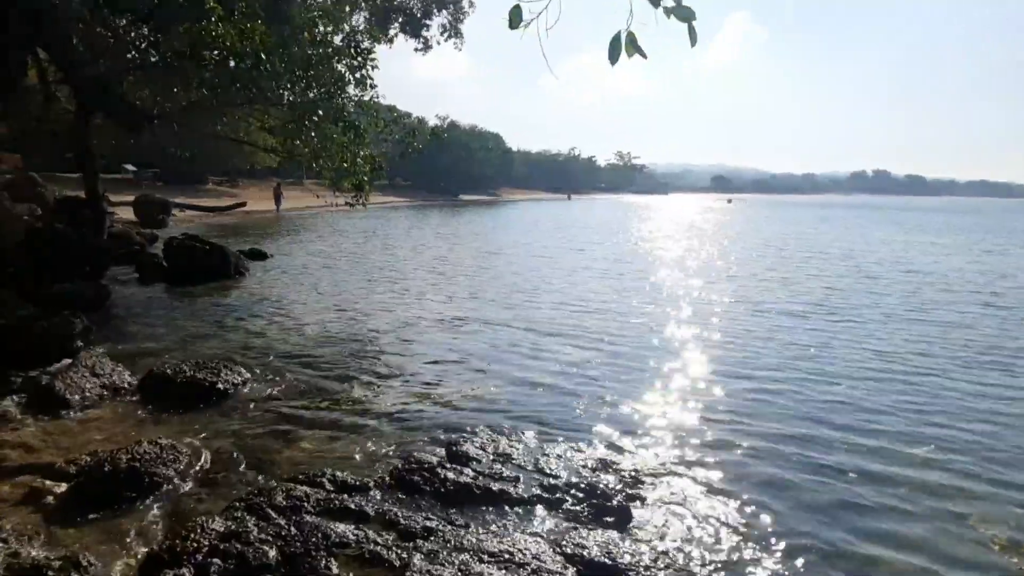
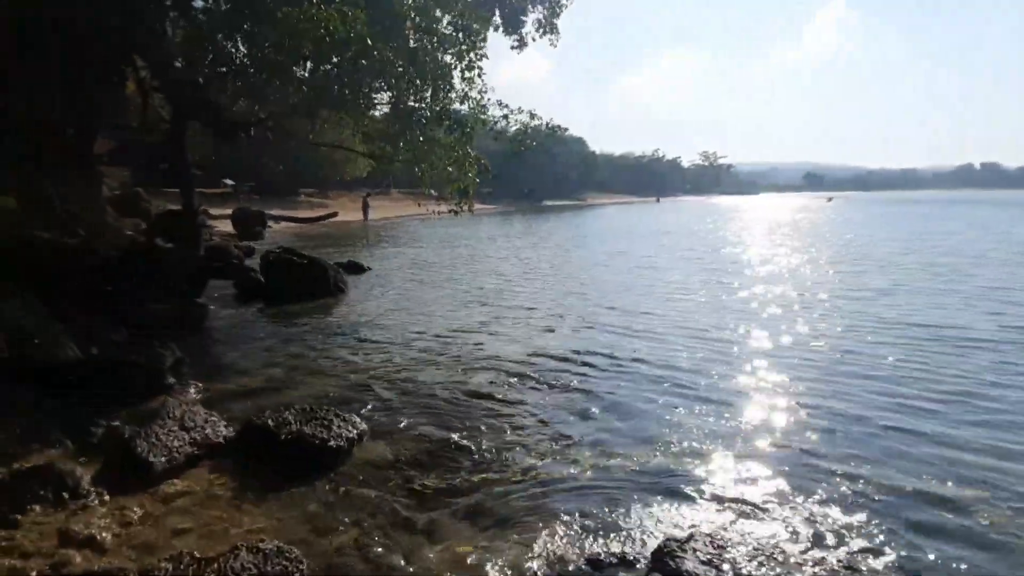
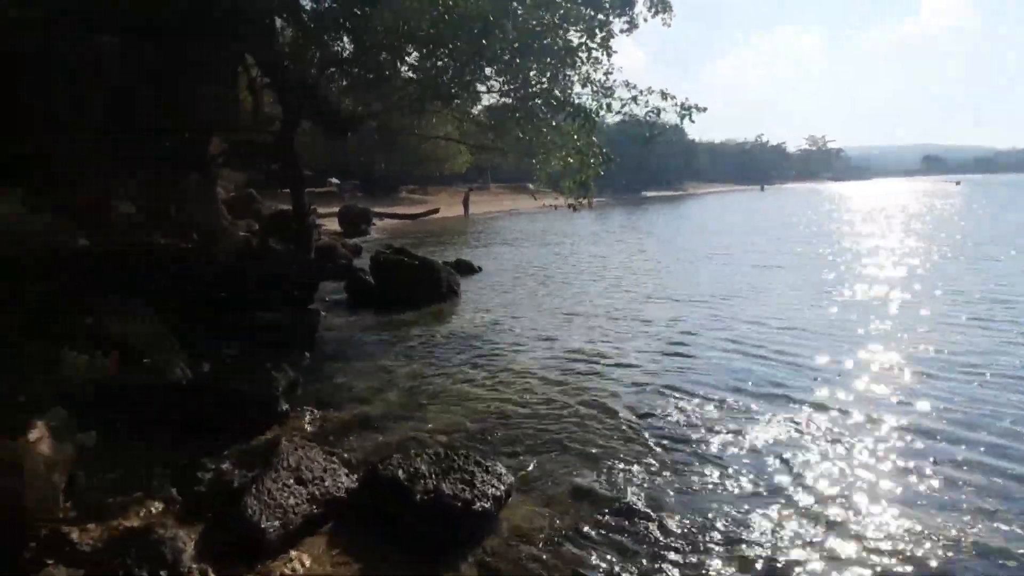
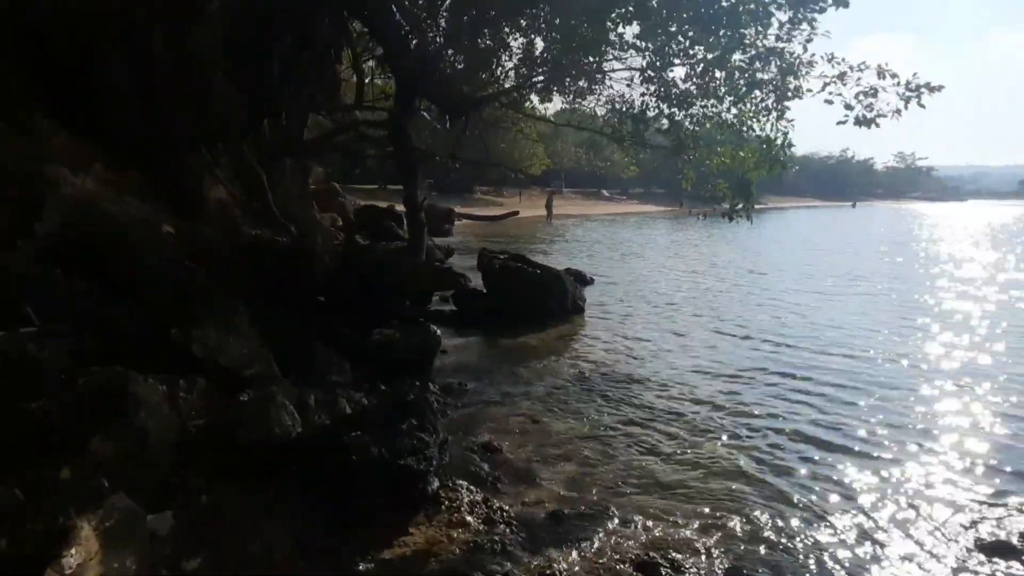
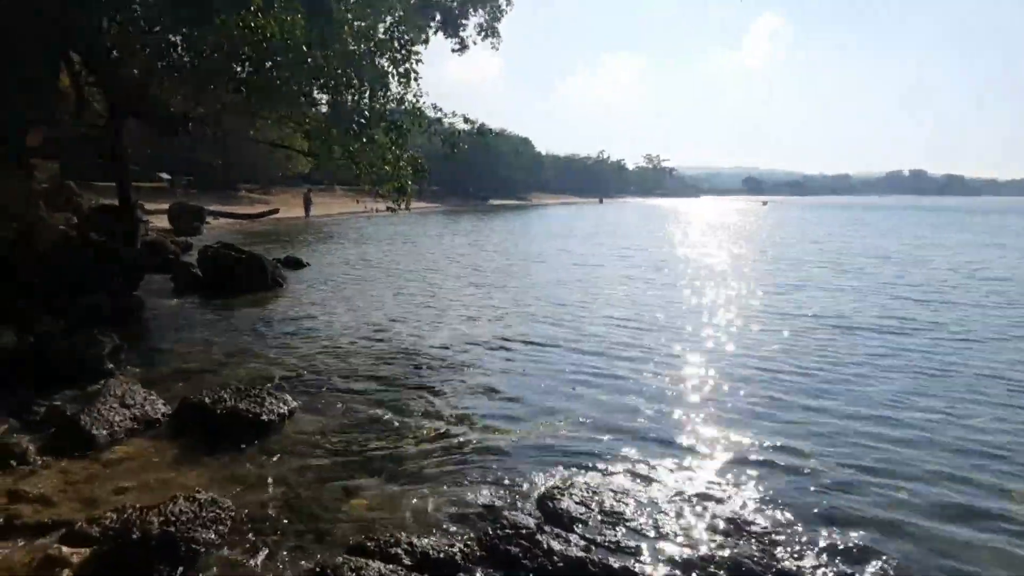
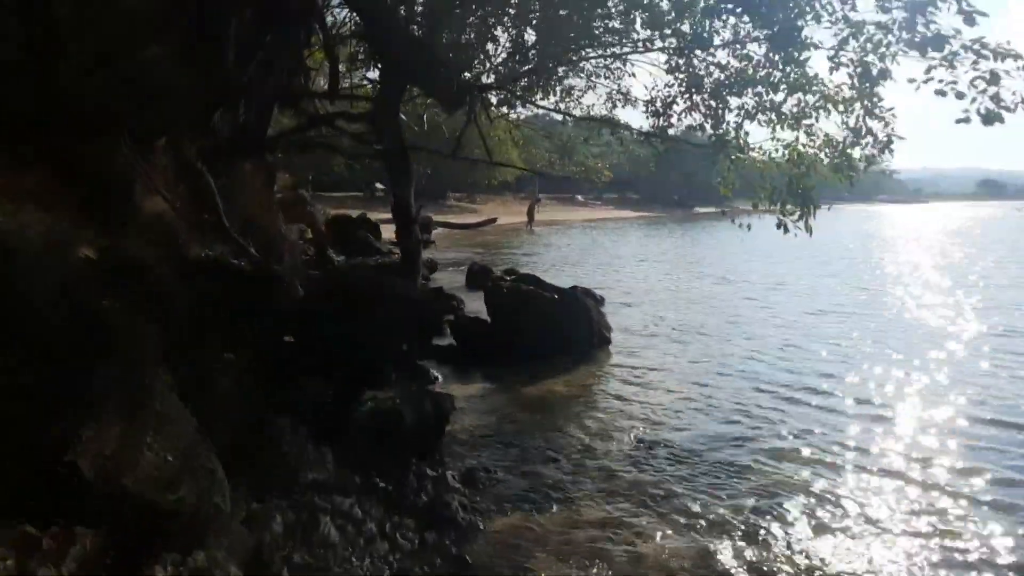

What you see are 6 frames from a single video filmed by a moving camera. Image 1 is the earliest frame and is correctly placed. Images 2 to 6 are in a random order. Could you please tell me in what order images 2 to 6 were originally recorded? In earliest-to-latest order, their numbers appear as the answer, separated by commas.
5, 2, 3, 4, 6
